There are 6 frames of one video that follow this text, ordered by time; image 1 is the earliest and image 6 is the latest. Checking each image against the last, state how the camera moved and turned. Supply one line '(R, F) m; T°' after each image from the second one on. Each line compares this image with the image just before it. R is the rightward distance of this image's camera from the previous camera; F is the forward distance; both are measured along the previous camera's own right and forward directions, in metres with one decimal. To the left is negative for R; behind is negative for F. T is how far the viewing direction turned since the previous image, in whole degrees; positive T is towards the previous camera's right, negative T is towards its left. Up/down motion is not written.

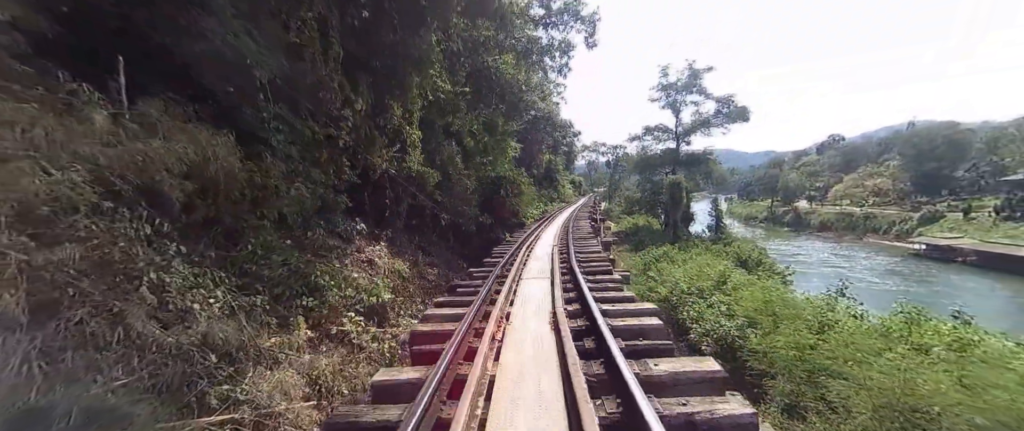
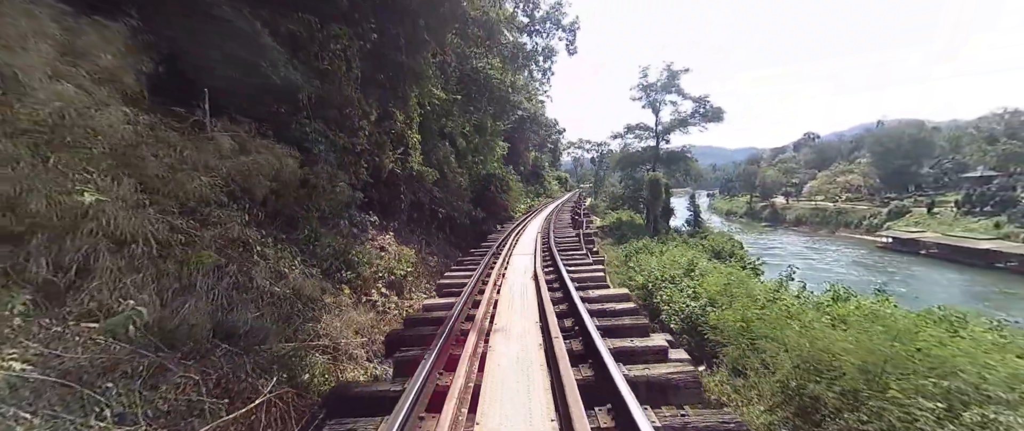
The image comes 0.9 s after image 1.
(-0.1, -1.1) m; +2°
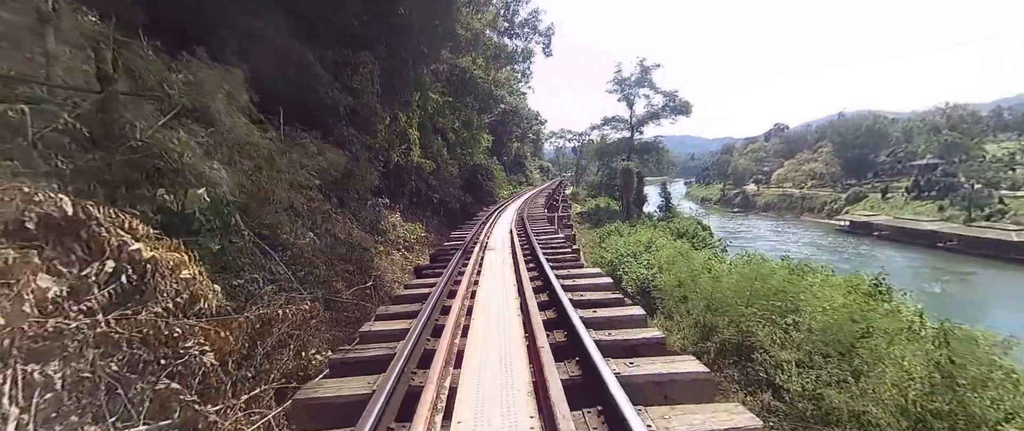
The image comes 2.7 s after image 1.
(0.0, -2.0) m; +3°
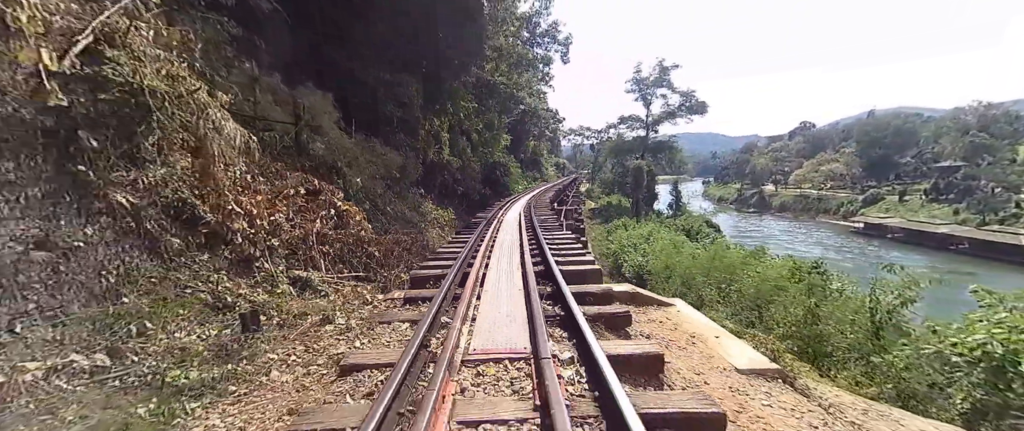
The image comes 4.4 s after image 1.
(+0.2, -2.1) m; -3°
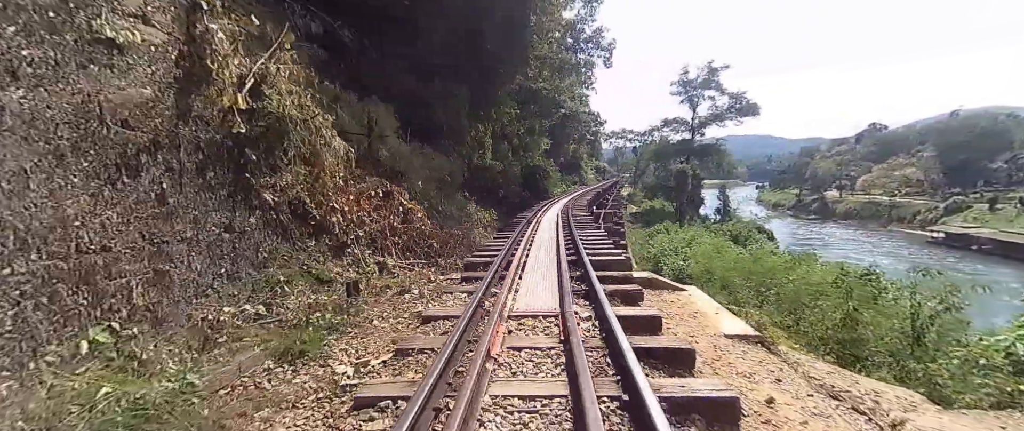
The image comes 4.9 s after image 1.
(0.0, -0.6) m; -7°
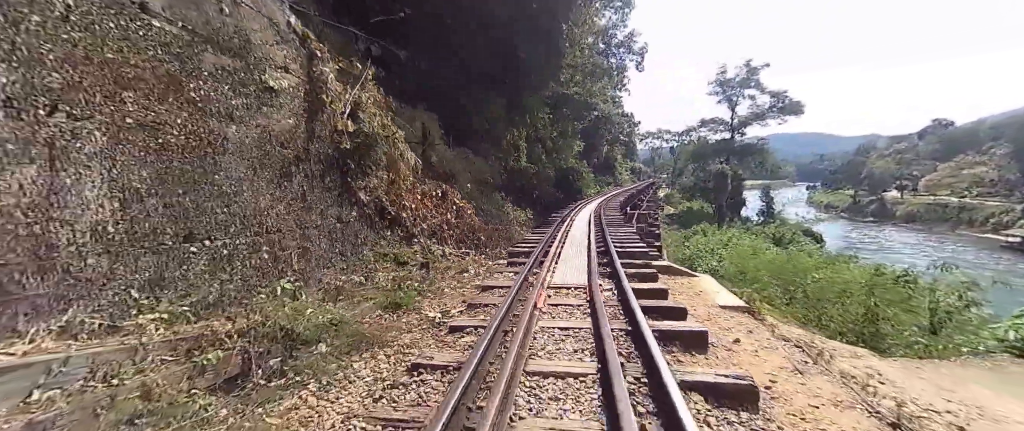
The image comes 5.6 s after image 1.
(-0.1, -0.8) m; -5°
